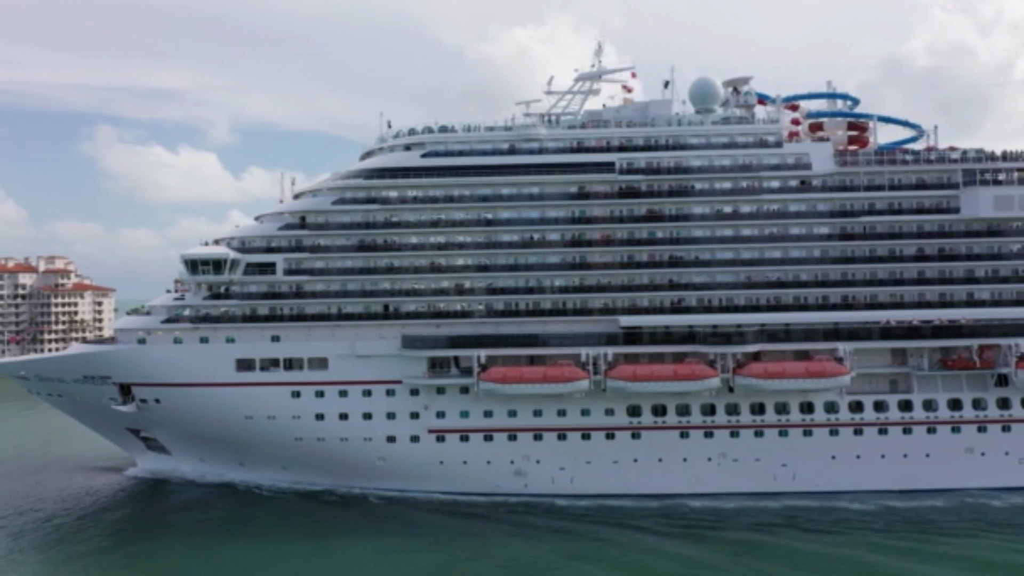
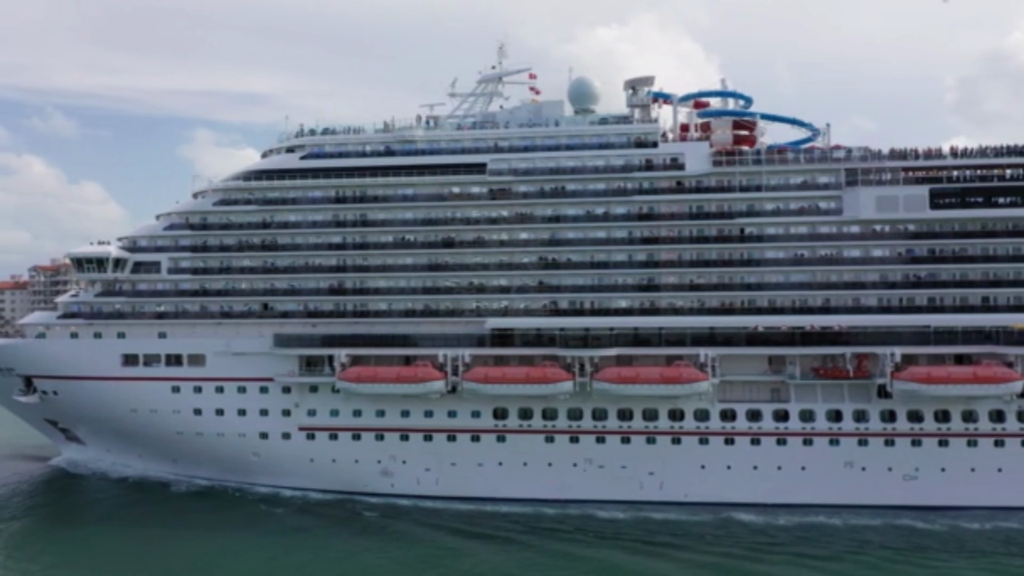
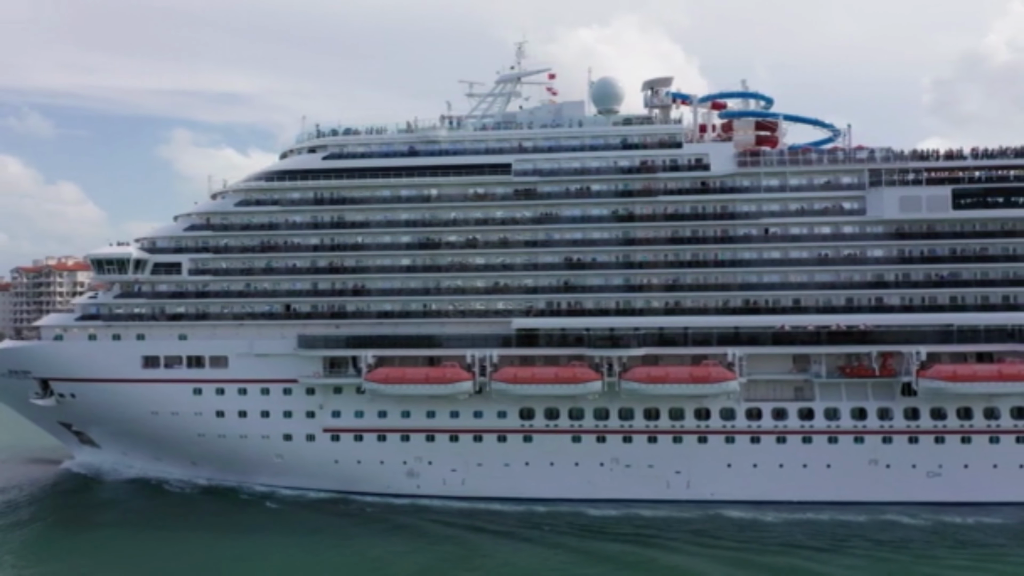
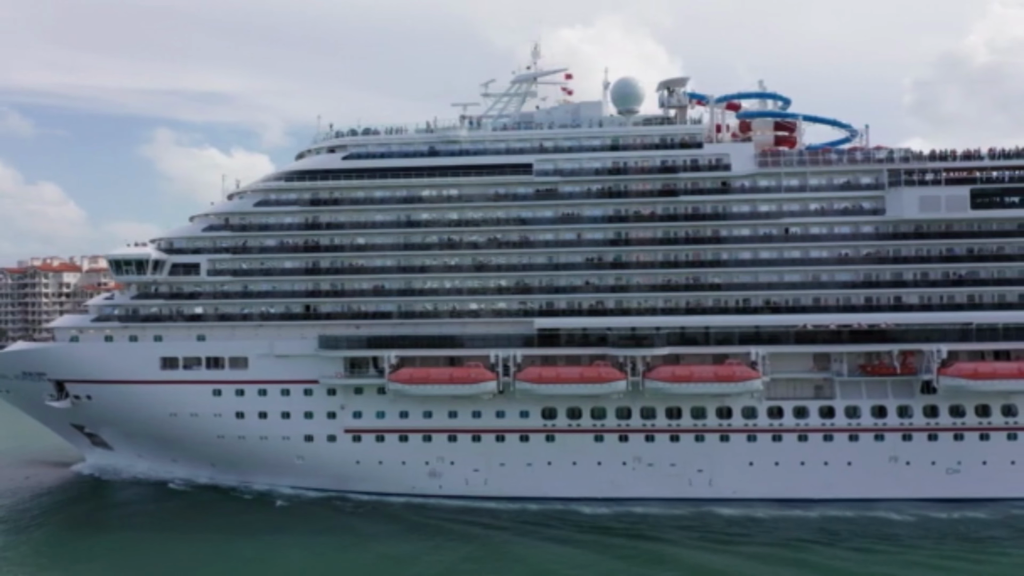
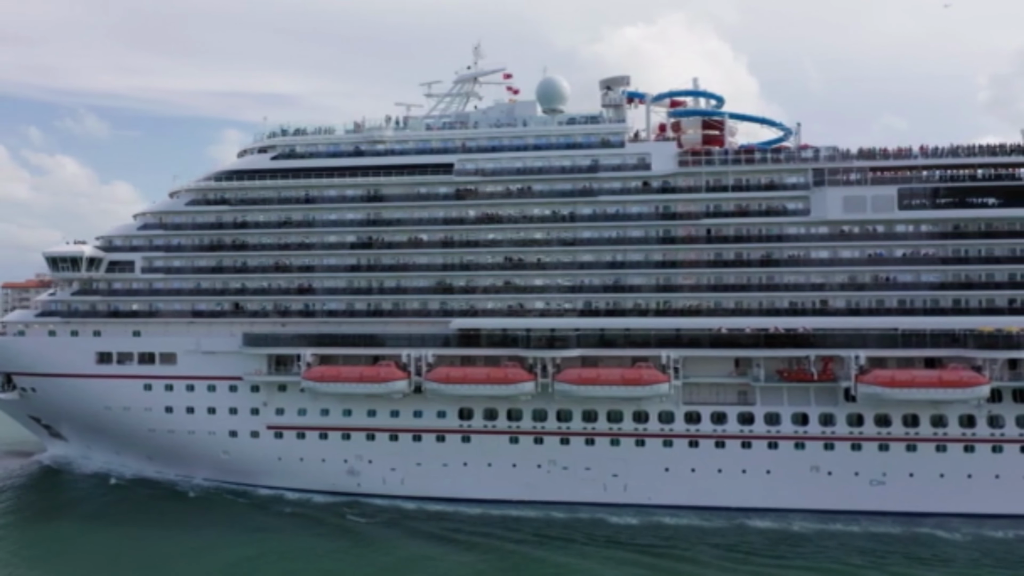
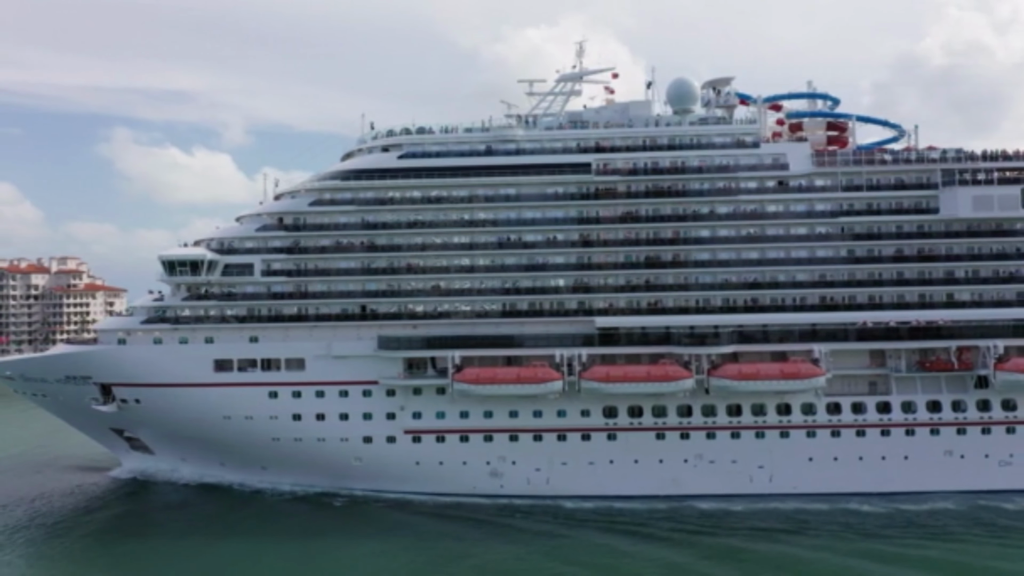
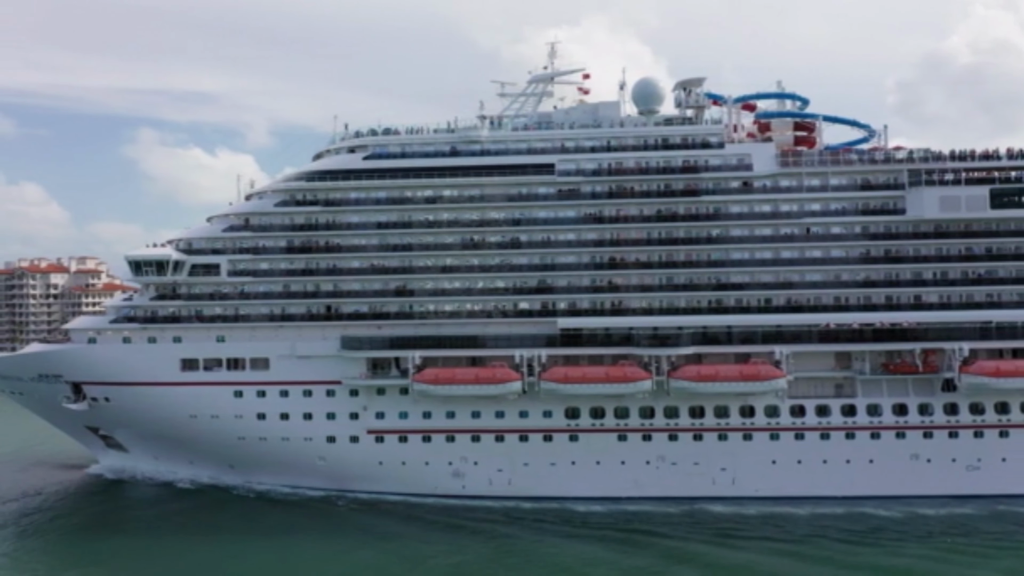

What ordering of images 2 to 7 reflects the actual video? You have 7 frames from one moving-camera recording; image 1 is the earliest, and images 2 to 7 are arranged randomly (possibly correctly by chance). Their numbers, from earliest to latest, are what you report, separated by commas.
6, 7, 4, 3, 2, 5
